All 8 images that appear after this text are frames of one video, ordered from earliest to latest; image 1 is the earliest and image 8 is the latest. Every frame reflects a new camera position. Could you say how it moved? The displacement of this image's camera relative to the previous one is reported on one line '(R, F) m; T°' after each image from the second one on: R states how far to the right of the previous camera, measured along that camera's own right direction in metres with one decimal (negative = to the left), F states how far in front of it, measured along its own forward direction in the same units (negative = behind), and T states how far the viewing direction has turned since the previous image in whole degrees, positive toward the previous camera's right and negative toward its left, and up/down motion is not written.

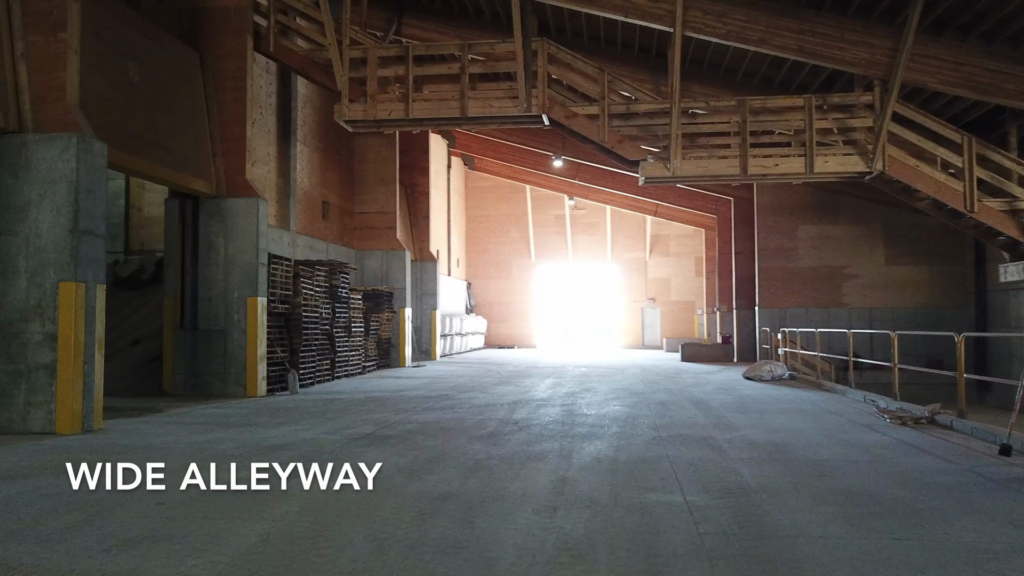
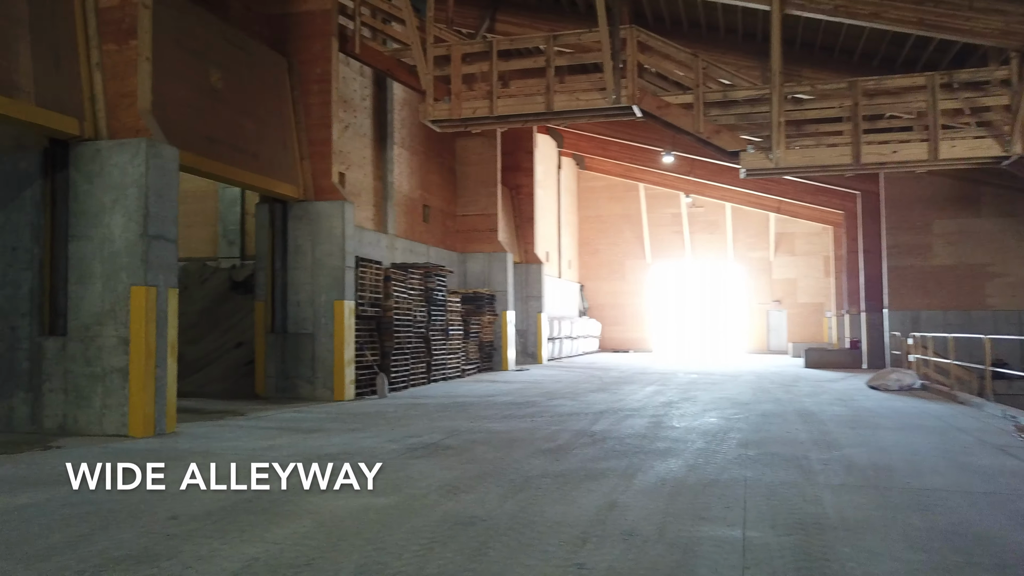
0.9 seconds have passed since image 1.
(+0.6, +0.7) m; -9°
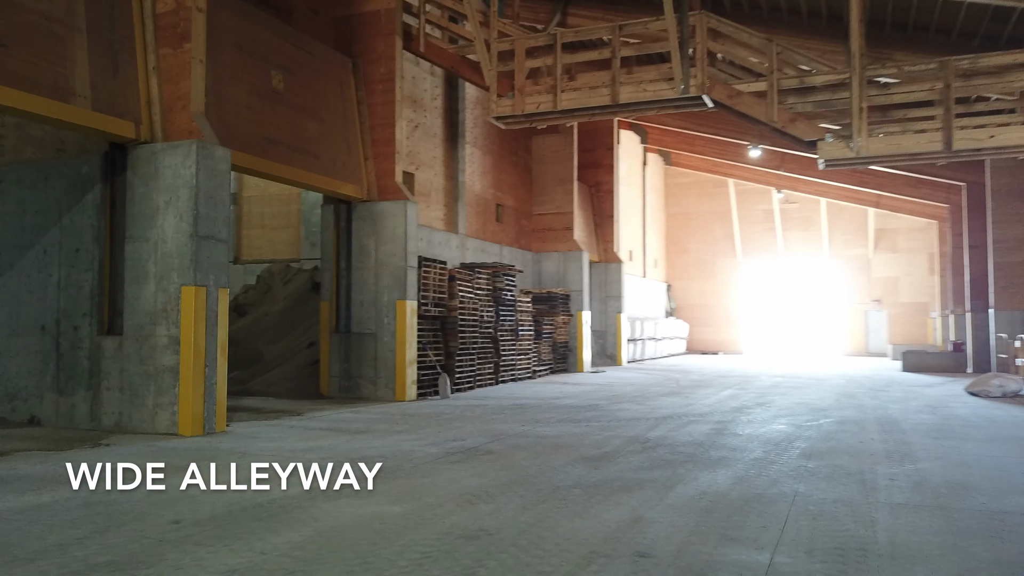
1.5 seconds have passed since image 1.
(+0.6, +0.4) m; -7°
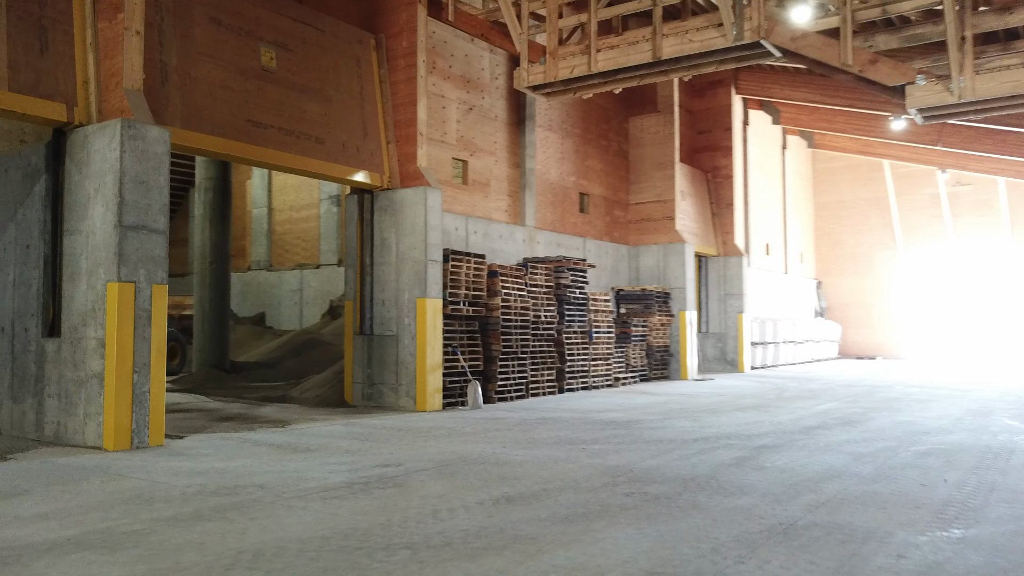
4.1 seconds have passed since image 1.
(+2.1, +2.1) m; -12°
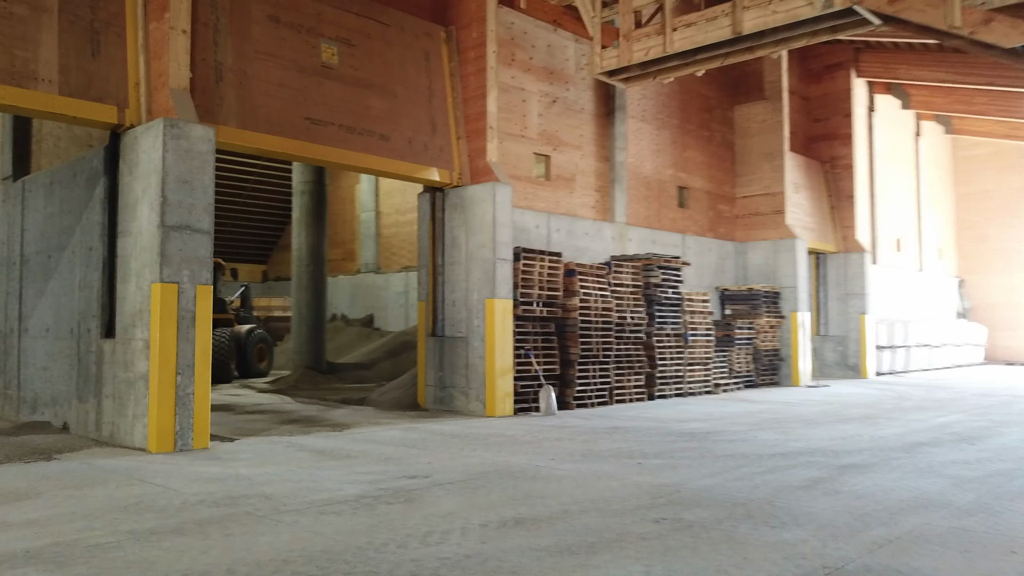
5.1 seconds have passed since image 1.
(+0.8, +0.8) m; -9°
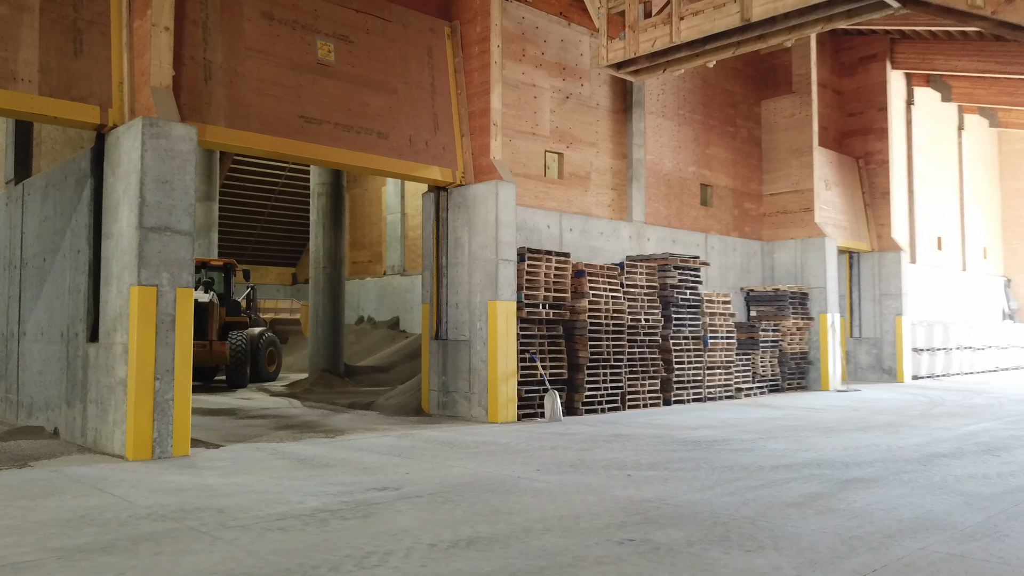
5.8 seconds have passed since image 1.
(+0.6, +0.4) m; -3°
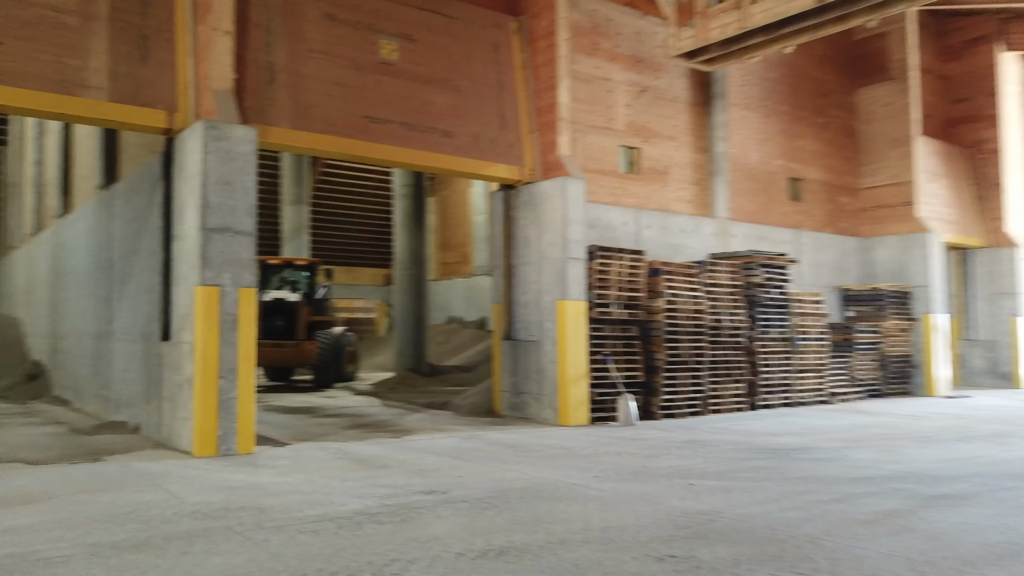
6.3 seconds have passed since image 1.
(+0.4, +0.3) m; -7°
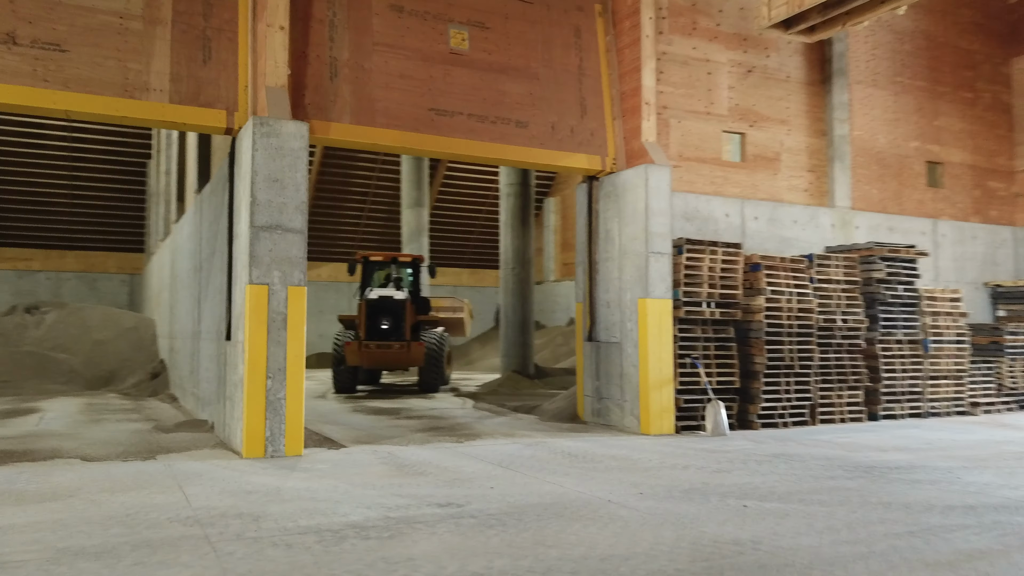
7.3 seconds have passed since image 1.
(+0.9, +0.7) m; -10°
